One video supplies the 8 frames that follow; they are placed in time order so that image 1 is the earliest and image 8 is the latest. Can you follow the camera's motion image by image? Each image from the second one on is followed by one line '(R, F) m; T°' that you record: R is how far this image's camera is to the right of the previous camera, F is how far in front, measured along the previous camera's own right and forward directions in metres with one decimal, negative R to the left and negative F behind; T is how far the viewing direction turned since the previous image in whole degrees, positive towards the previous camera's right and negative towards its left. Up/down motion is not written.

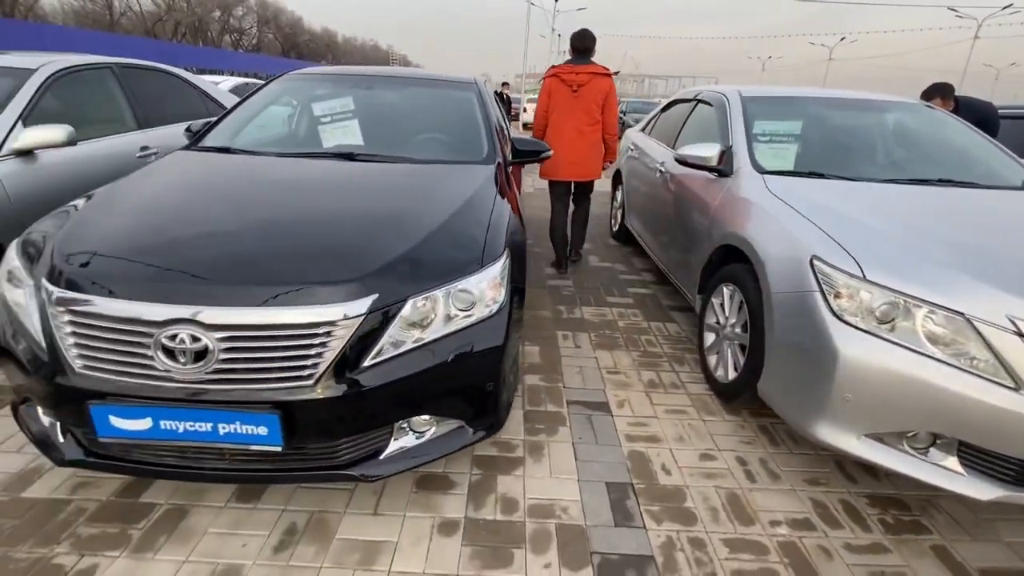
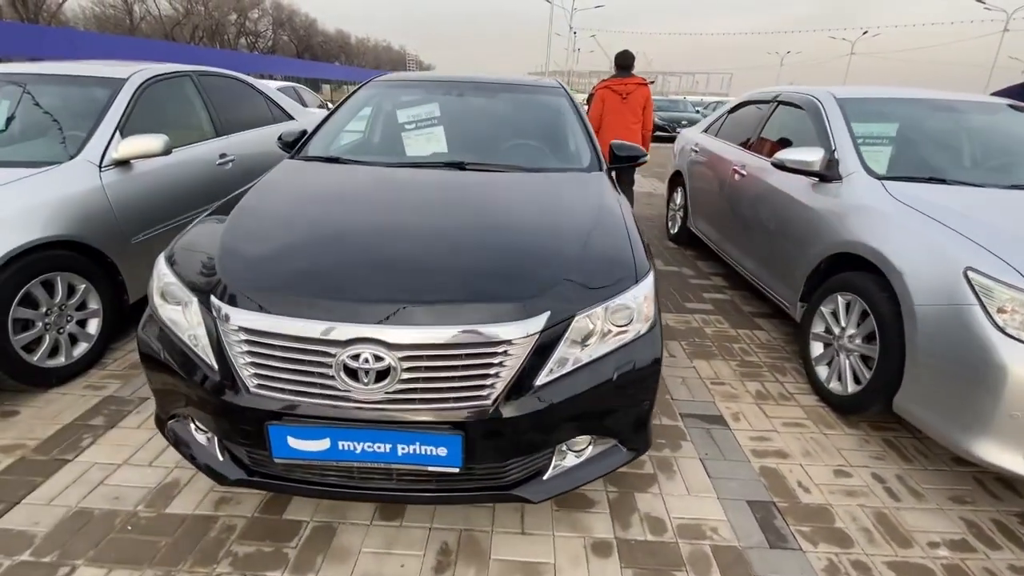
(-0.6, 0.0) m; -1°
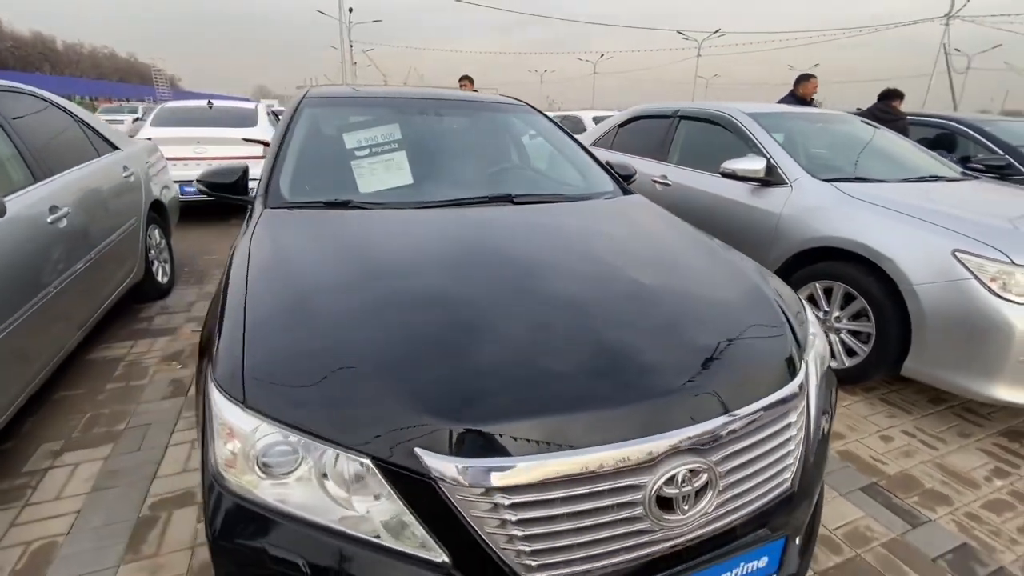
(-1.2, +0.6) m; +22°
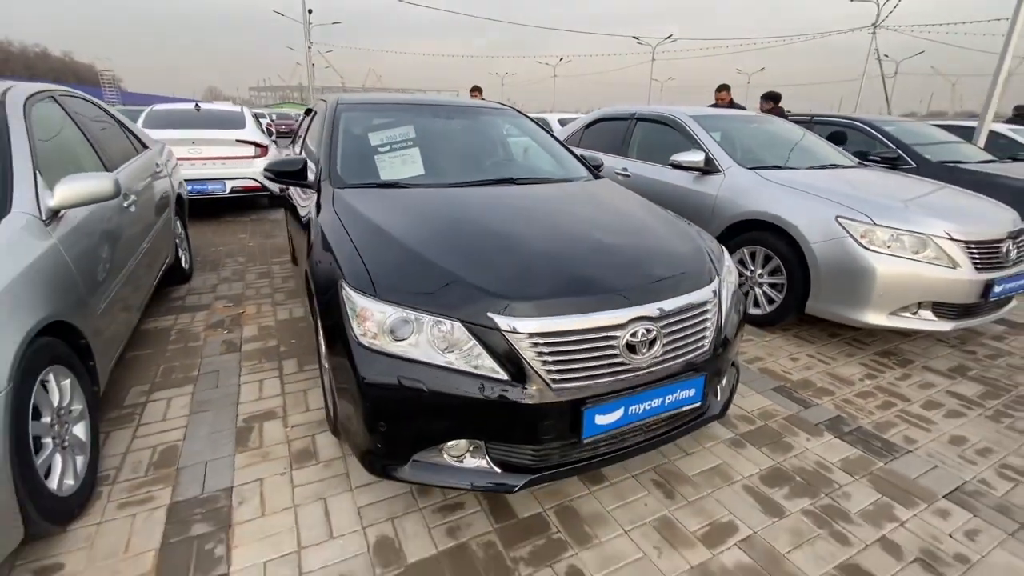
(-0.2, -0.7) m; +4°
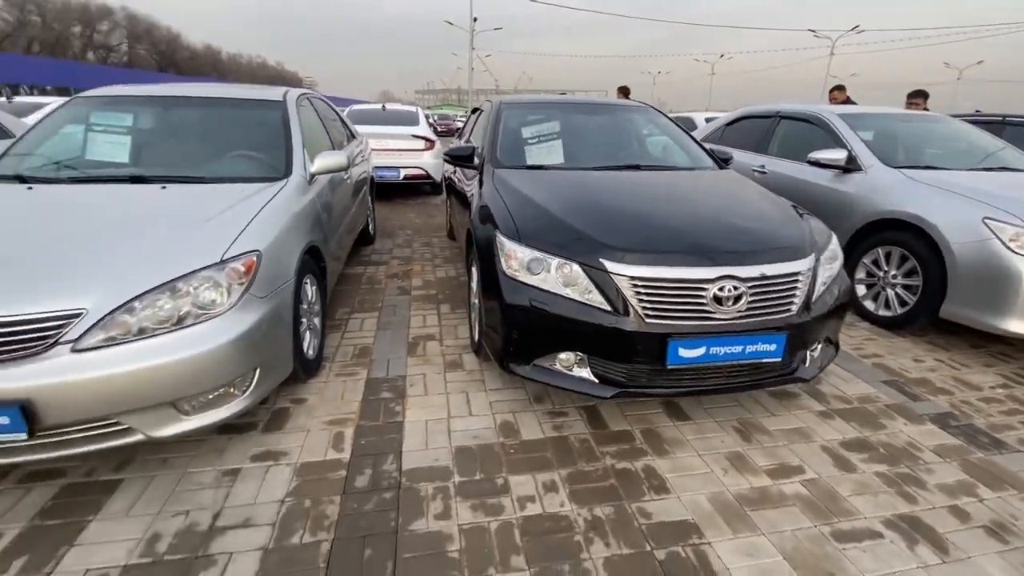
(+0.1, -0.6) m; -15°
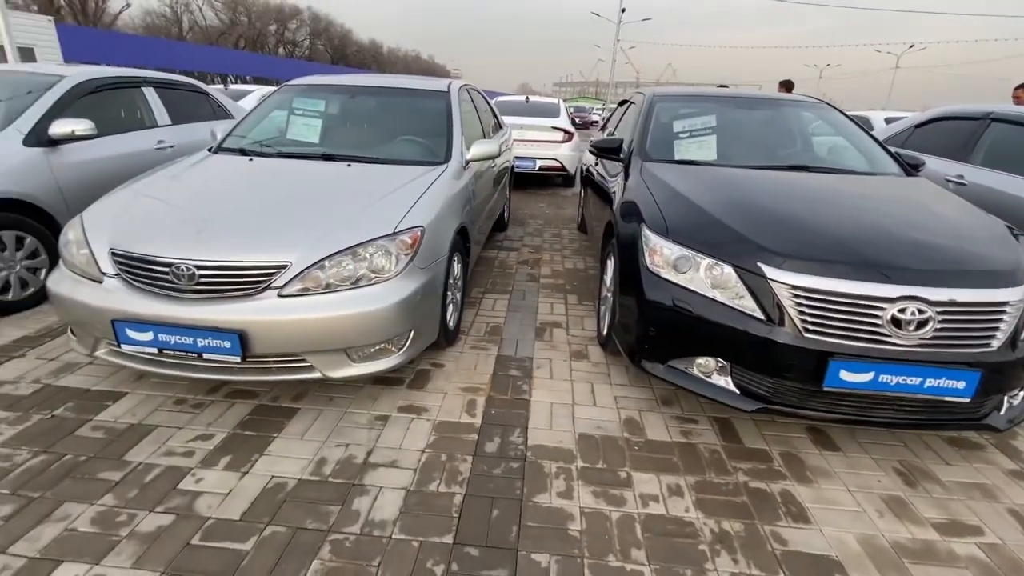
(-0.1, -0.1) m; -14°
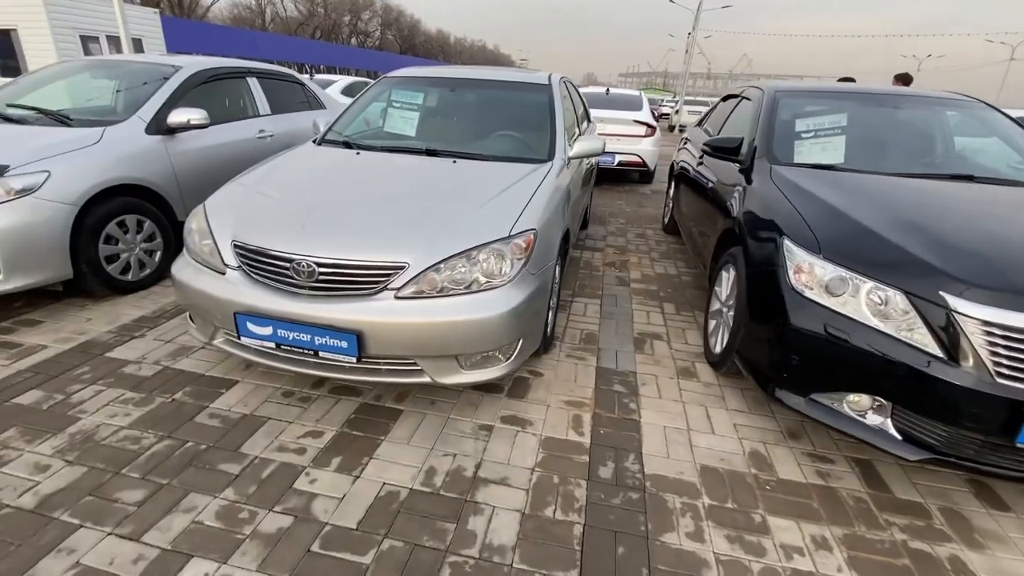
(-0.3, +0.1) m; -6°
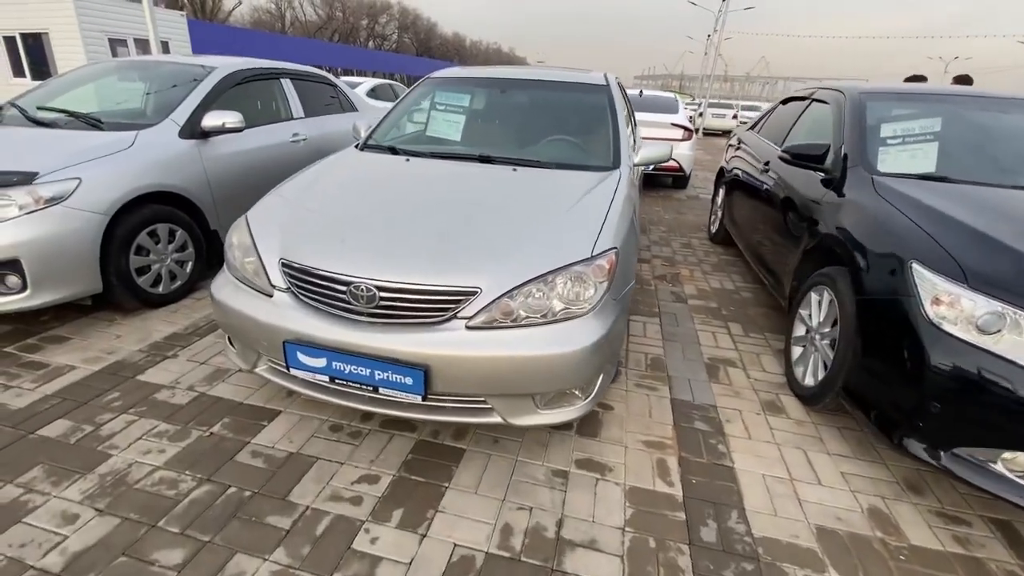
(-0.3, +0.3) m; -1°
